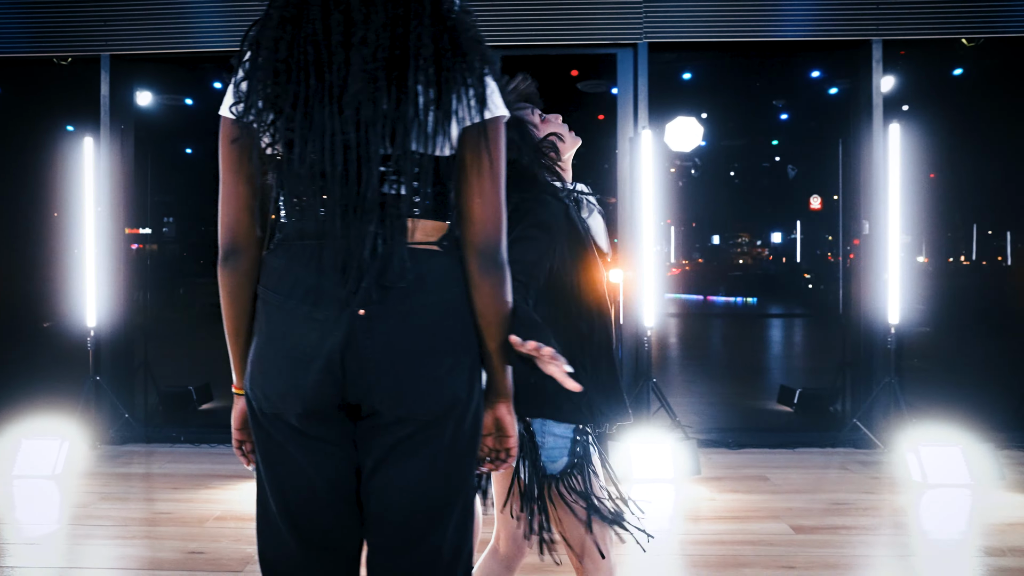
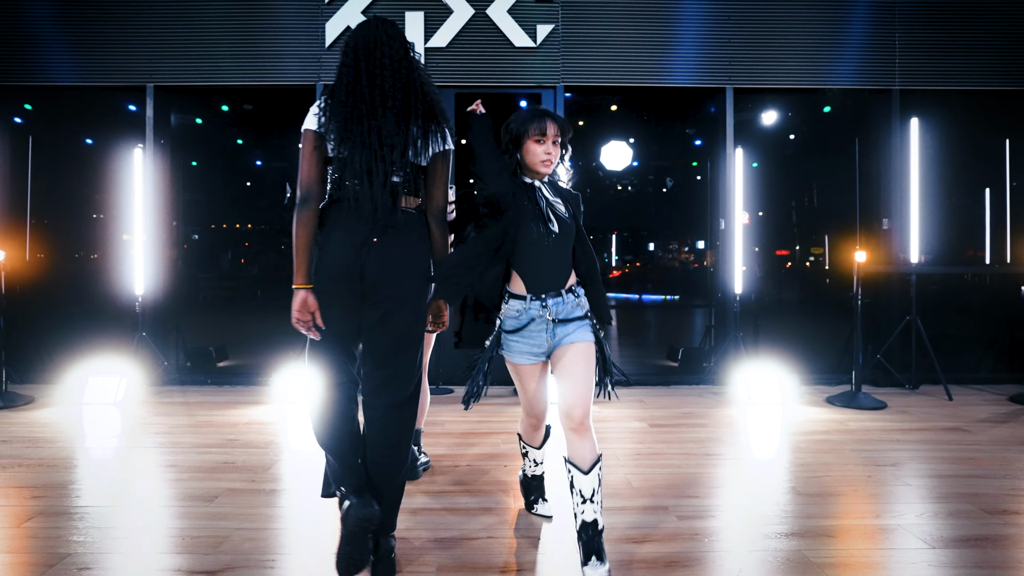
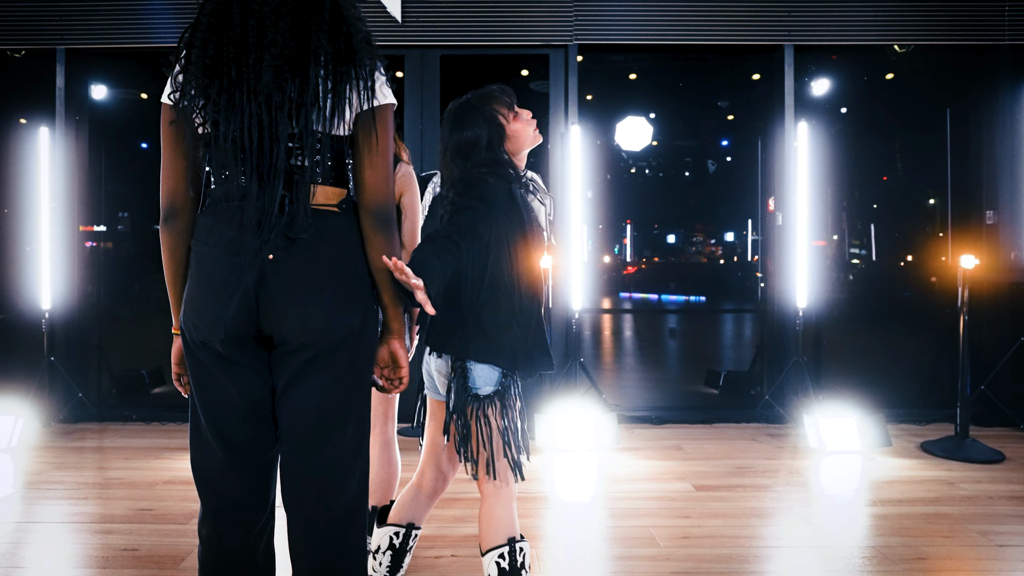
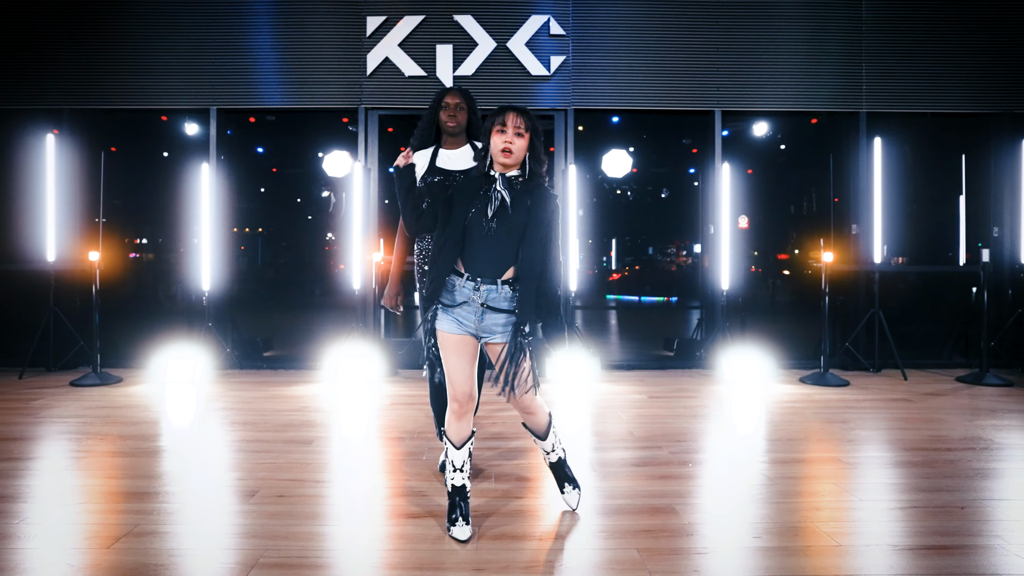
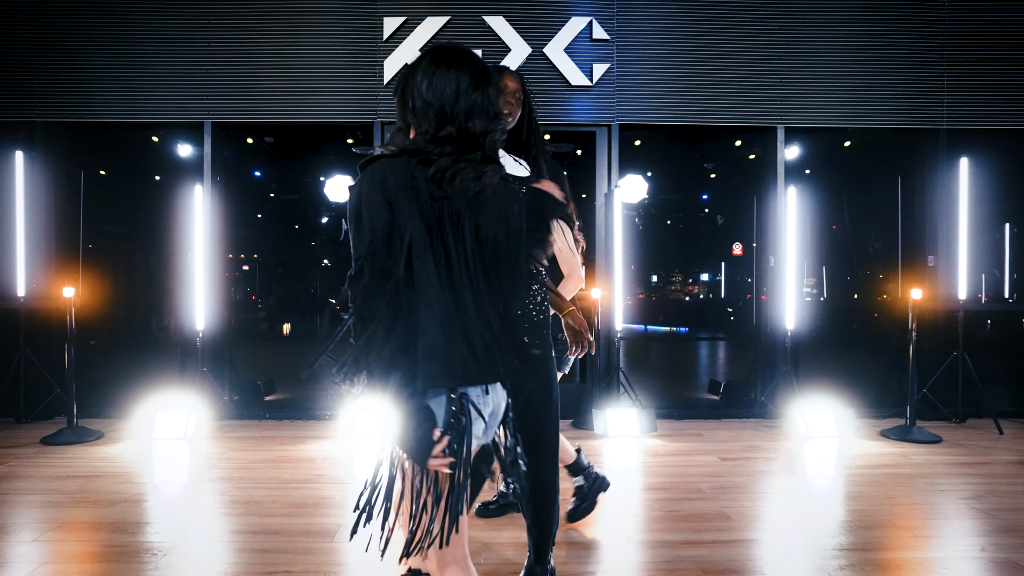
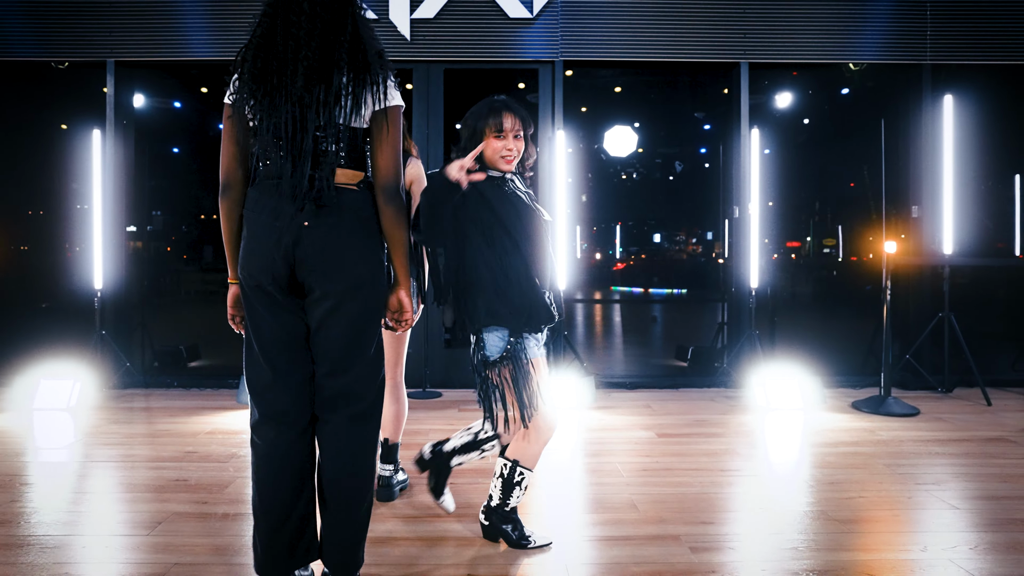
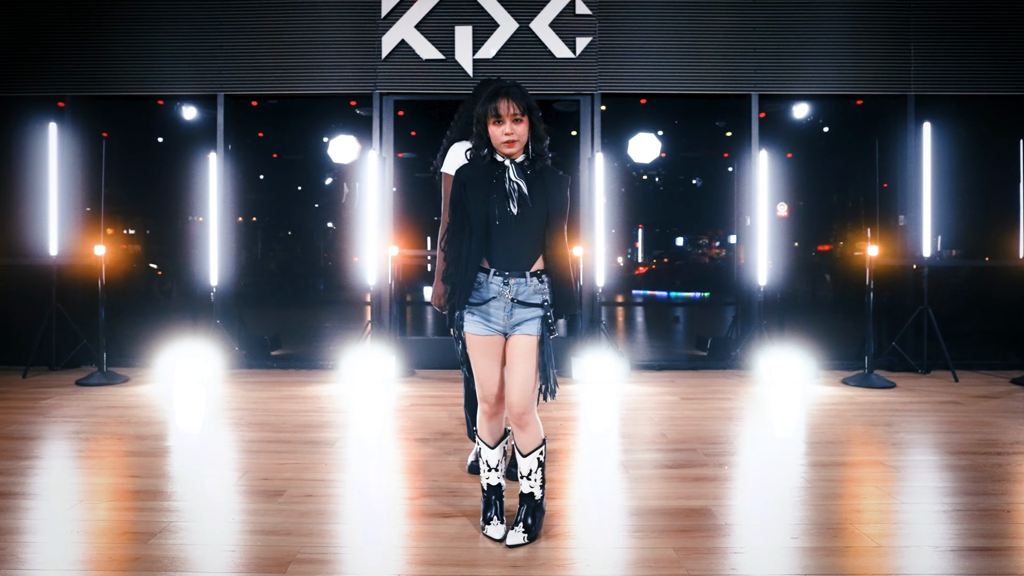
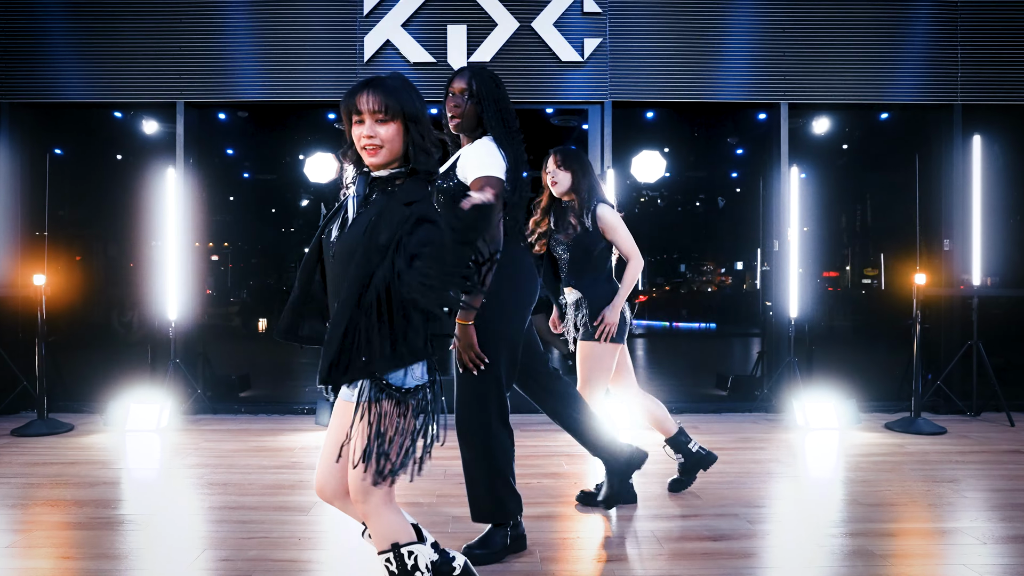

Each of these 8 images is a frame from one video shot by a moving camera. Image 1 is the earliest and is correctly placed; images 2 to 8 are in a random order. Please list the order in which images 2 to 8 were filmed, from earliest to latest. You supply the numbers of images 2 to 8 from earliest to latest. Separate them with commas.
3, 6, 2, 4, 7, 8, 5
